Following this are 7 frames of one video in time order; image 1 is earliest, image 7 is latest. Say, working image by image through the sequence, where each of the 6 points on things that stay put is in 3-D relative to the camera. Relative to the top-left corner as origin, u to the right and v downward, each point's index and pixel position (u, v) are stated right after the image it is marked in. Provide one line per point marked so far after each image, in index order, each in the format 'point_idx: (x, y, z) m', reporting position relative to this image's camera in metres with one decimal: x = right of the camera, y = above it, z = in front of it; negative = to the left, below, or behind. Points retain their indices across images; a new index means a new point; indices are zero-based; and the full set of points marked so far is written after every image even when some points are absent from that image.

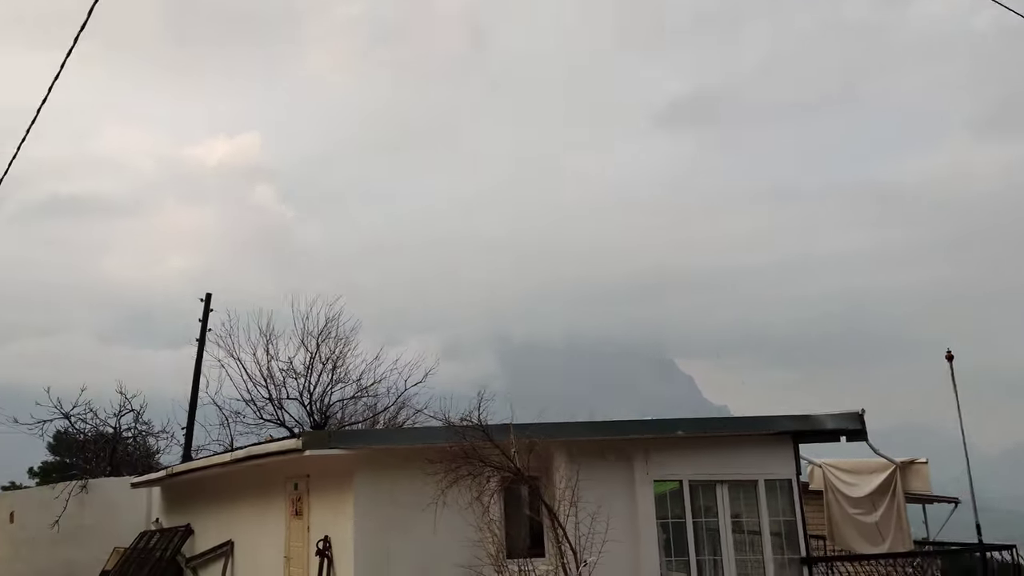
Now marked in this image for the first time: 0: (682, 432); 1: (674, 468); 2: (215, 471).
0: (+1.6, -1.3, +7.5) m
1: (+1.6, -1.8, +7.8) m
2: (-4.1, -2.5, +11.1) m
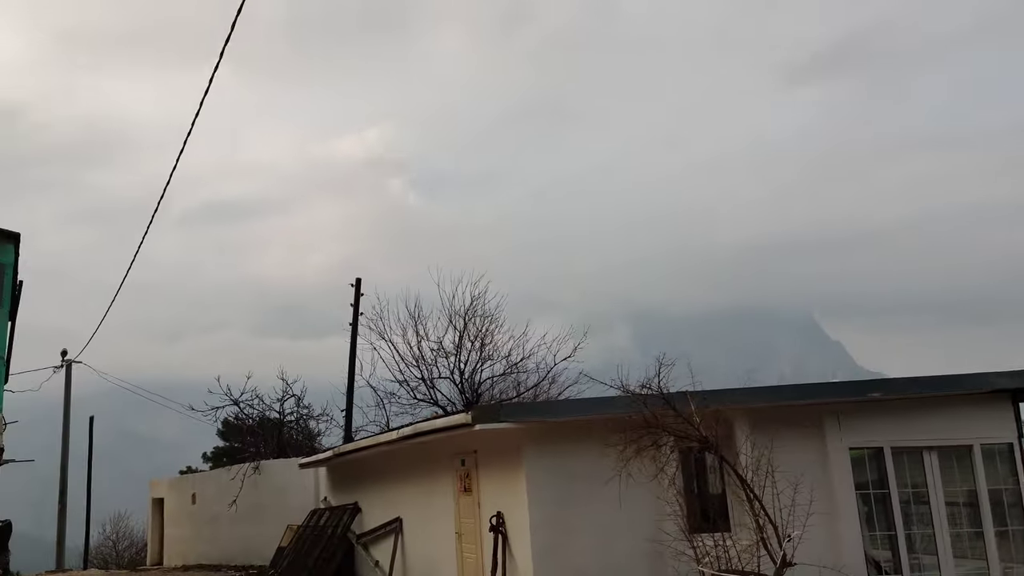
0: (+3.1, -0.9, +6.8) m
1: (+3.2, -1.3, +7.1) m
2: (-1.8, -2.3, +11.3) m
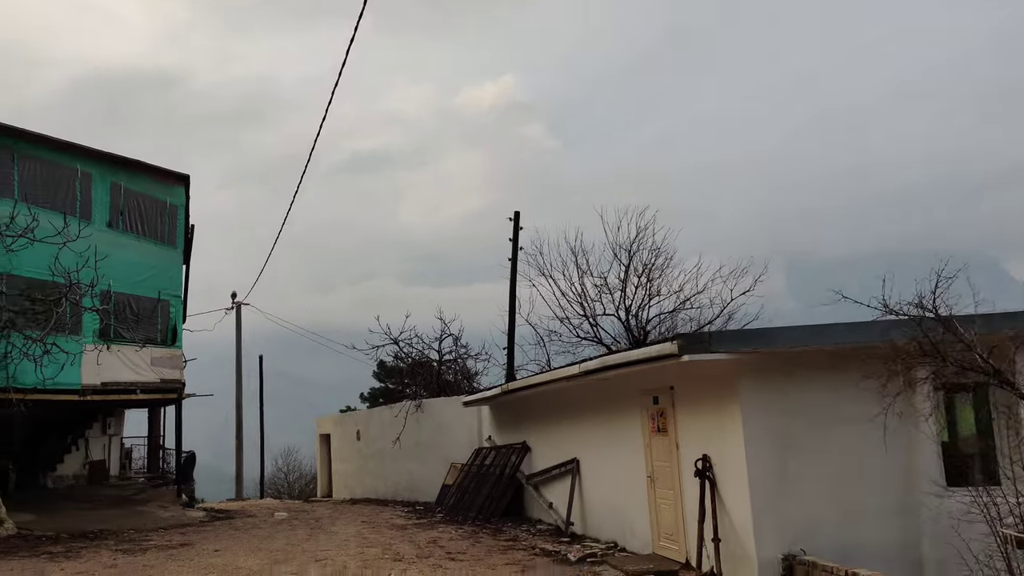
0: (+4.7, -0.2, +5.3) m
1: (+4.8, -0.6, +5.5) m
2: (+0.6, -1.3, +10.6) m
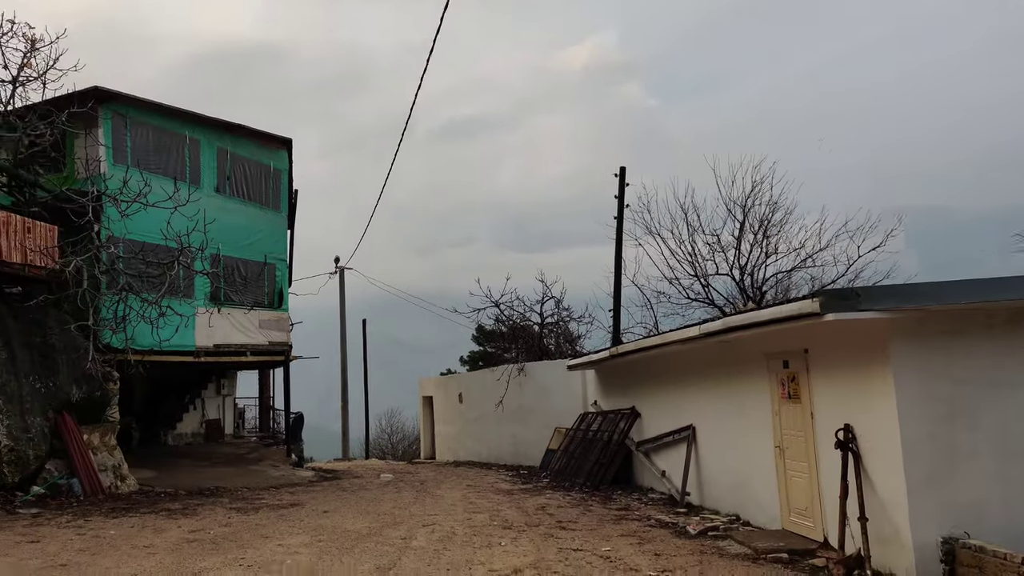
0: (+5.4, +0.1, +4.2) m
1: (+5.5, -0.2, +4.5) m
2: (+1.9, -0.8, +10.0) m
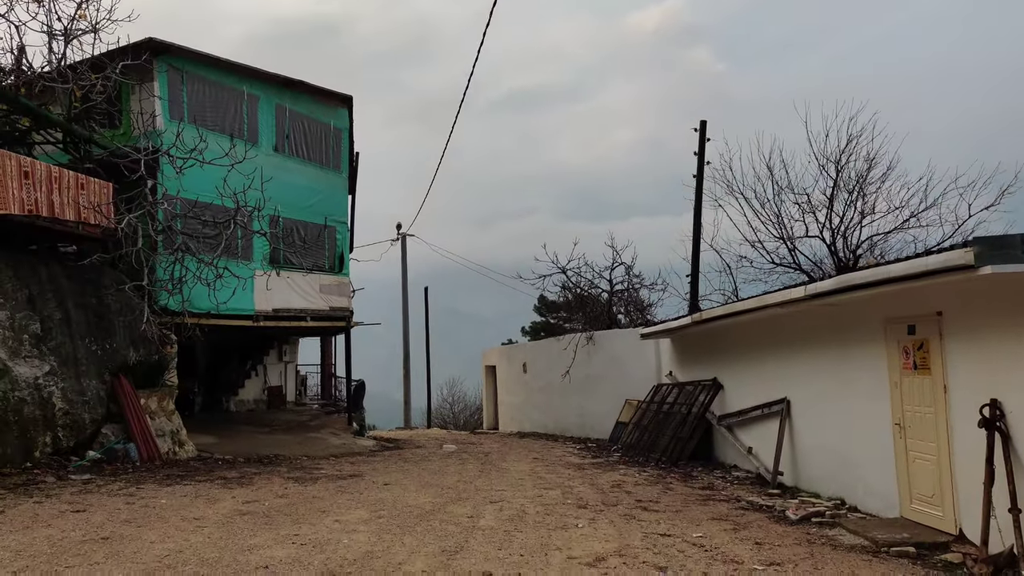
0: (+5.8, +0.4, +3.0) m
1: (+5.9, 0.0, +3.3) m
2: (+2.8, -0.3, +9.1) m
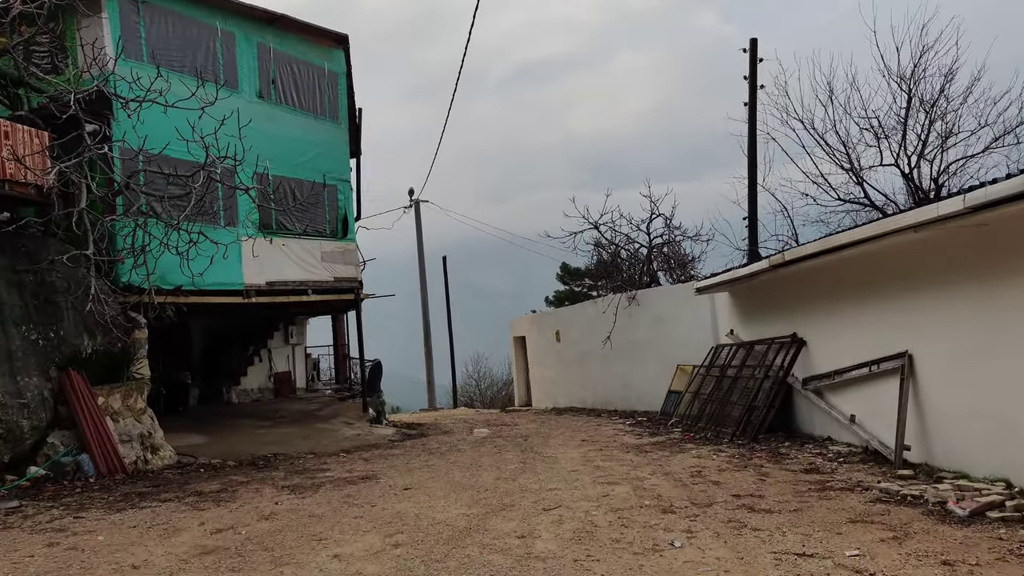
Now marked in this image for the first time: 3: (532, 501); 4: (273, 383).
0: (+5.9, +1.0, +0.9) m
1: (+6.1, +0.7, +1.2) m
2: (+3.1, +0.4, +7.1) m
3: (+0.1, -1.6, +6.1) m
4: (-5.0, -2.0, +16.8) m
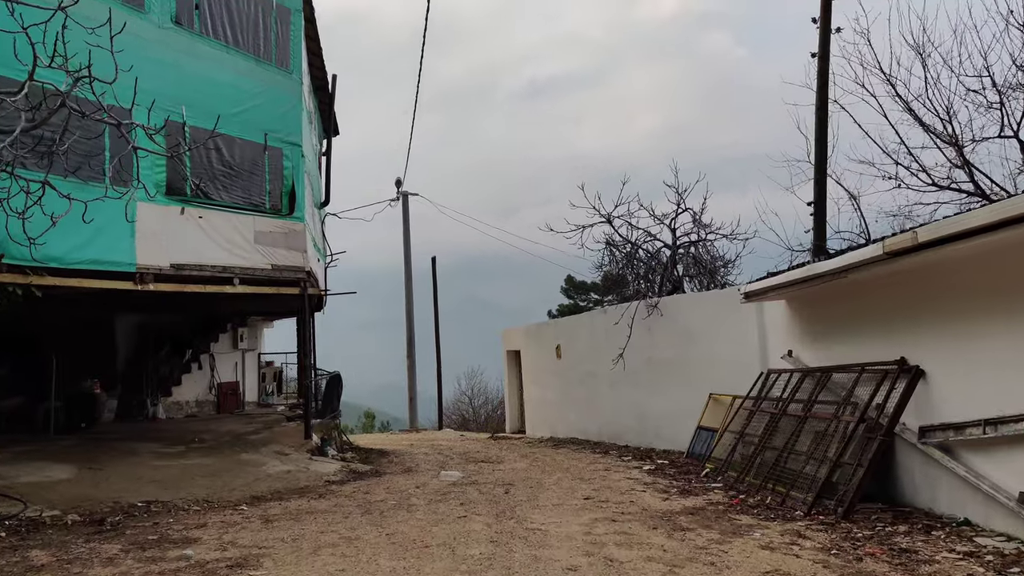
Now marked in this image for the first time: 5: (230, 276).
0: (+5.8, +1.0, -2.0) m
1: (+5.9, +0.7, -1.7) m
2: (+3.0, +0.4, +4.2) m
3: (-0.1, -1.5, +3.2) m
4: (-5.1, -1.8, +13.9) m
5: (-3.2, +0.2, +8.9) m
